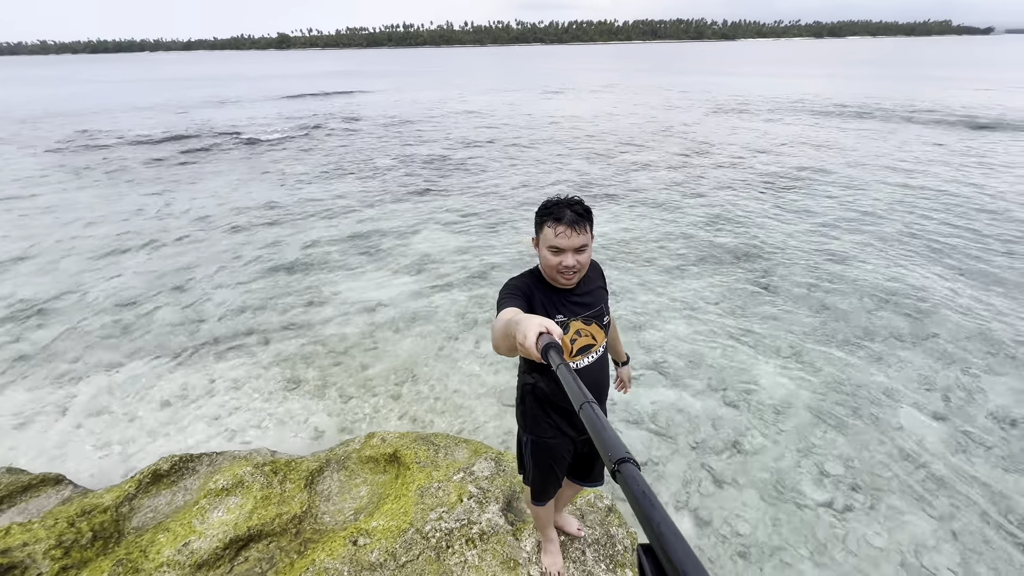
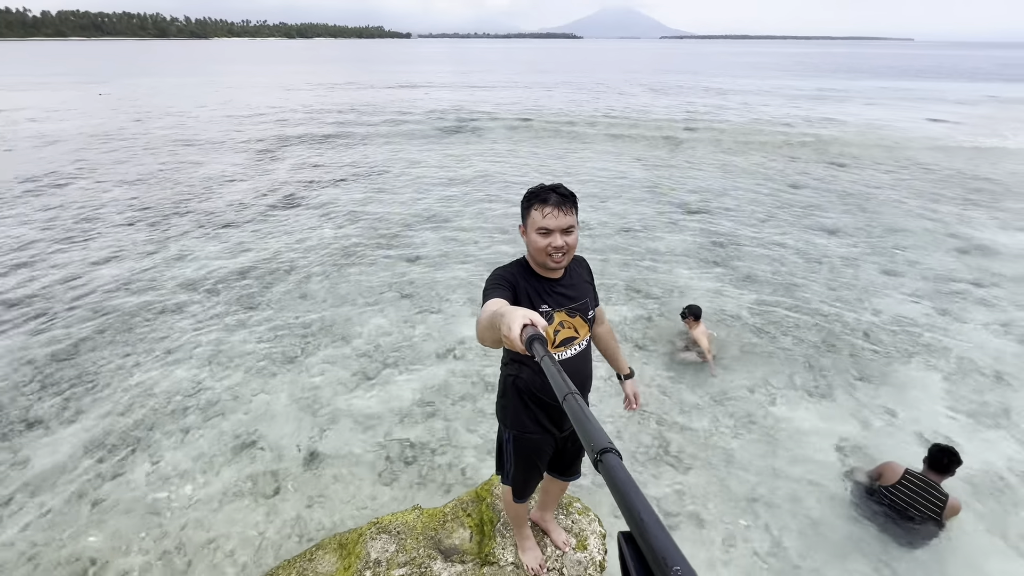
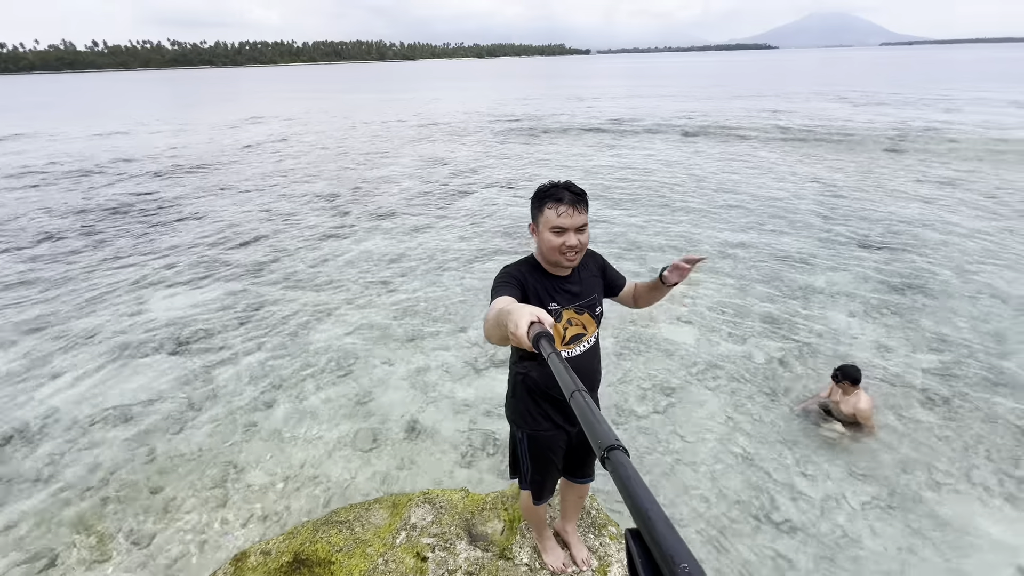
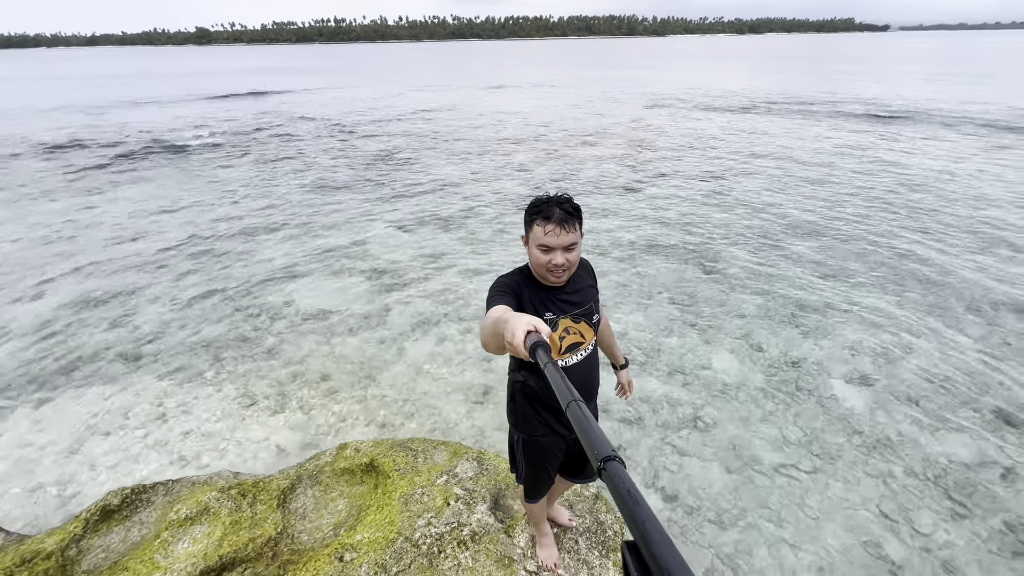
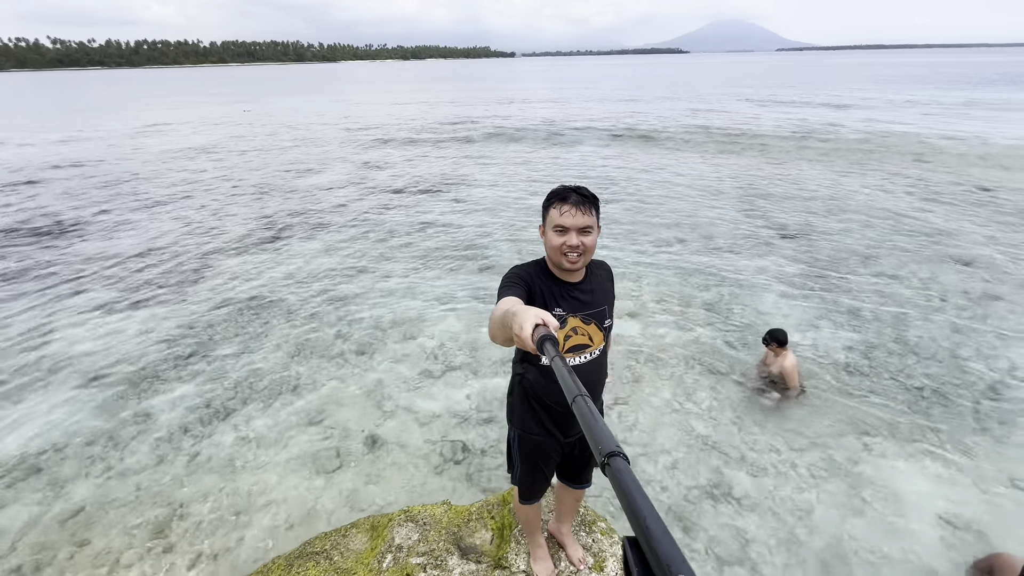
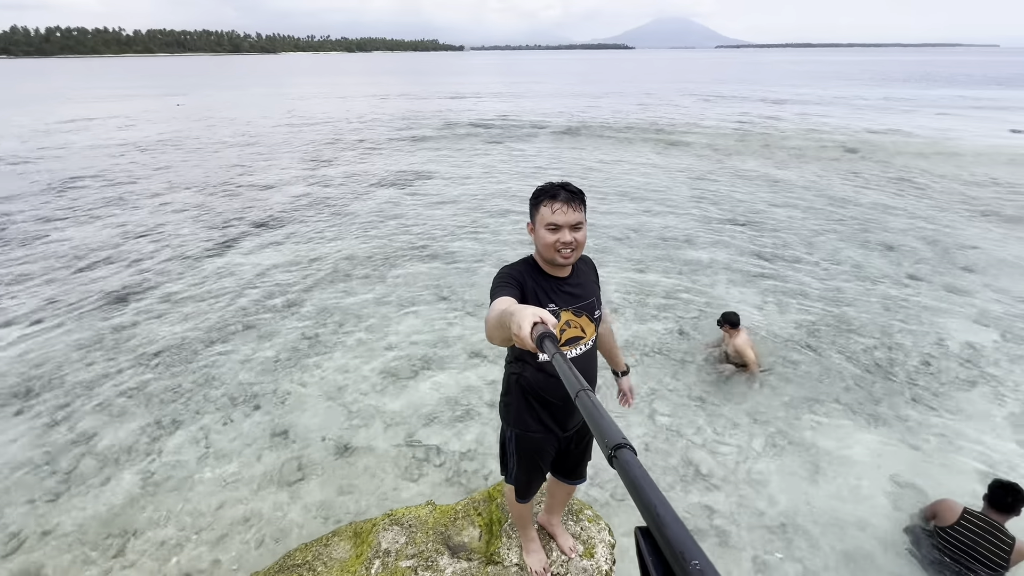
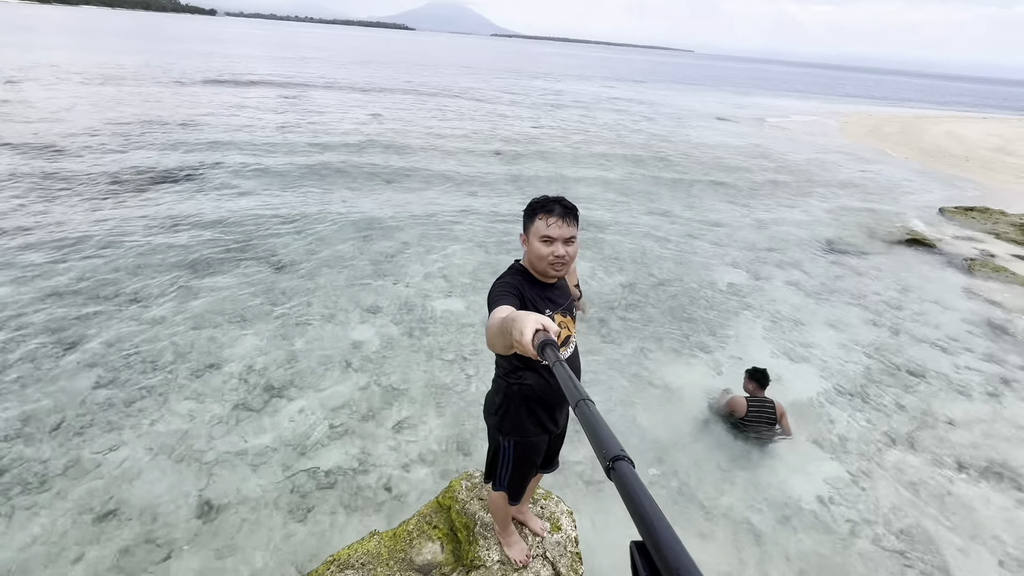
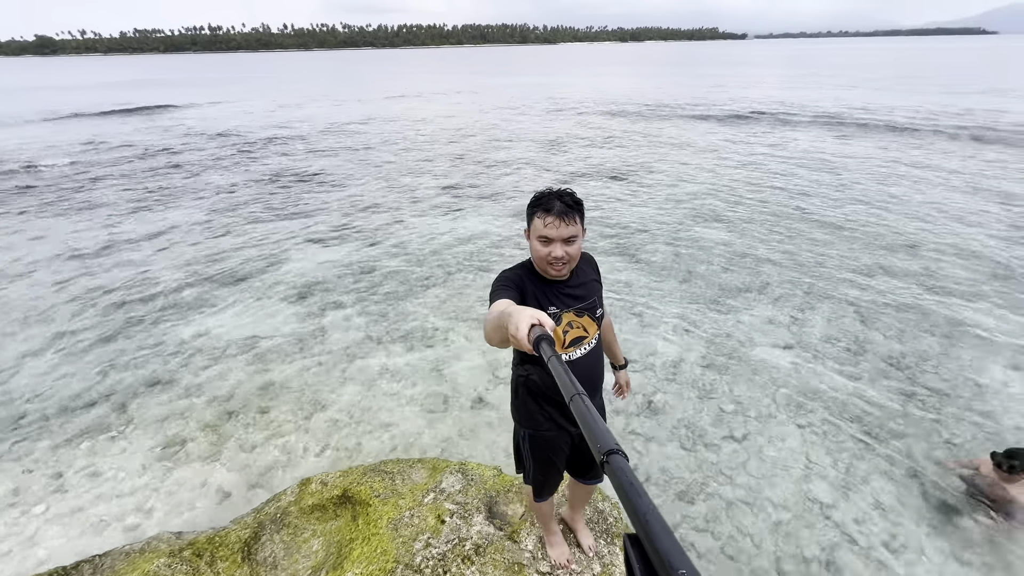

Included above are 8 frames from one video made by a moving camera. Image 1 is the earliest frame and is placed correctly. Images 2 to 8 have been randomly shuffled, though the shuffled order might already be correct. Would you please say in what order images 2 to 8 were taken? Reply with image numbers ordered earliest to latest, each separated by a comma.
4, 8, 3, 5, 6, 2, 7
